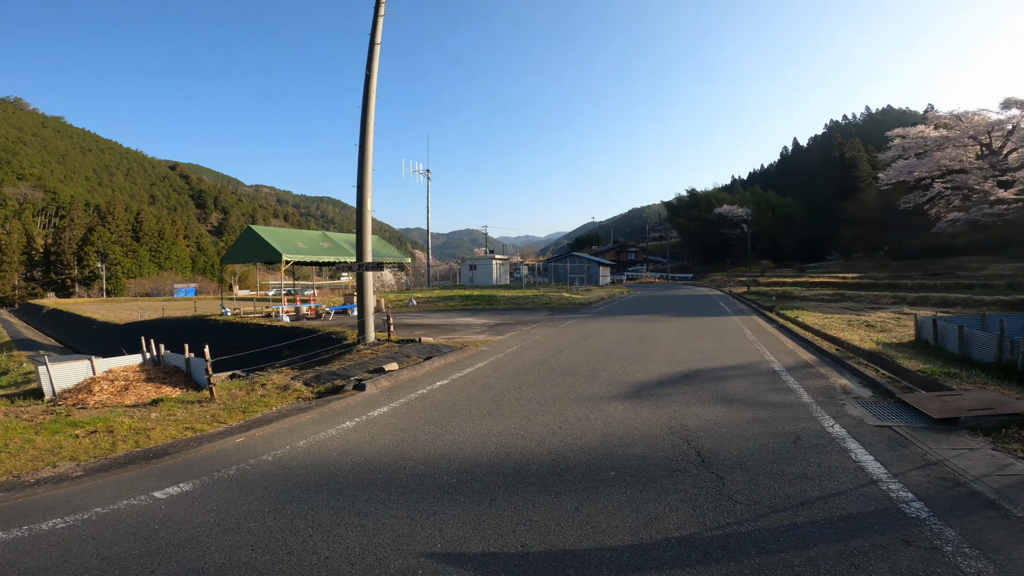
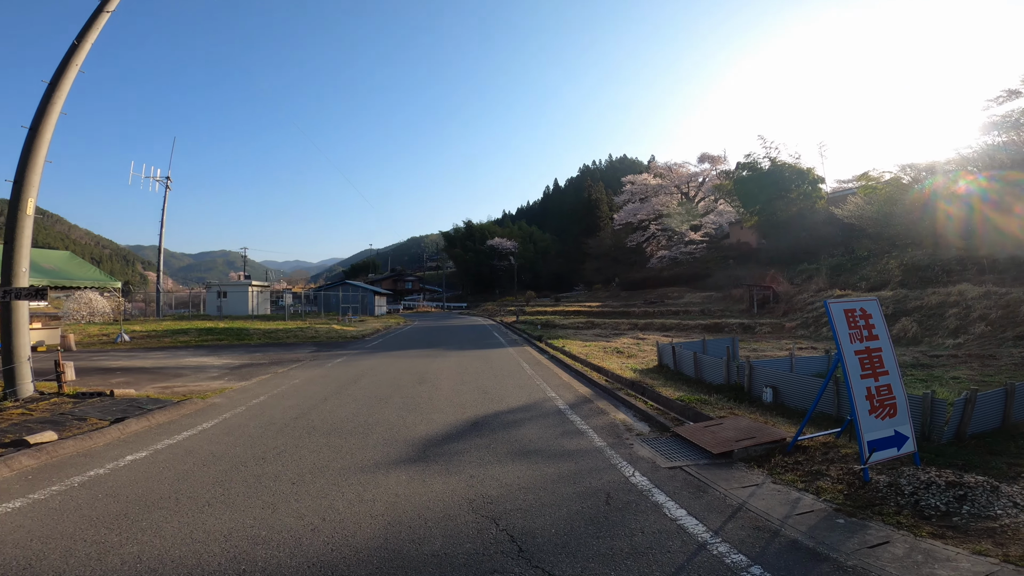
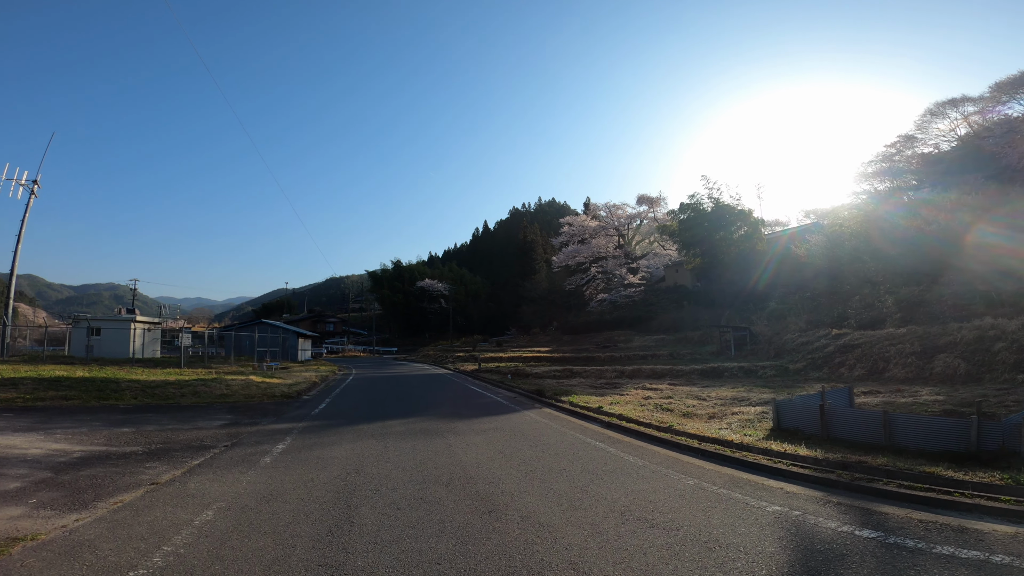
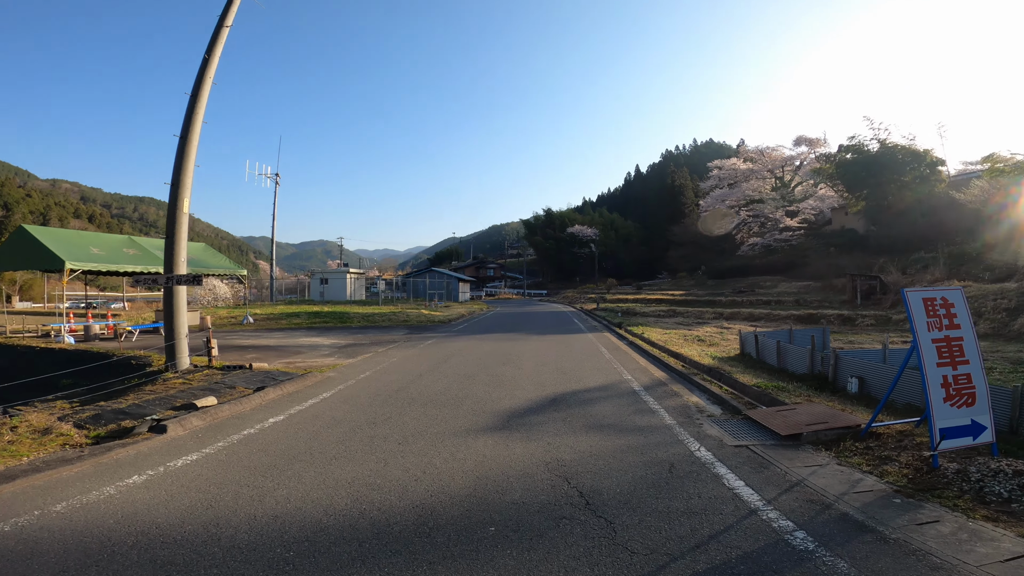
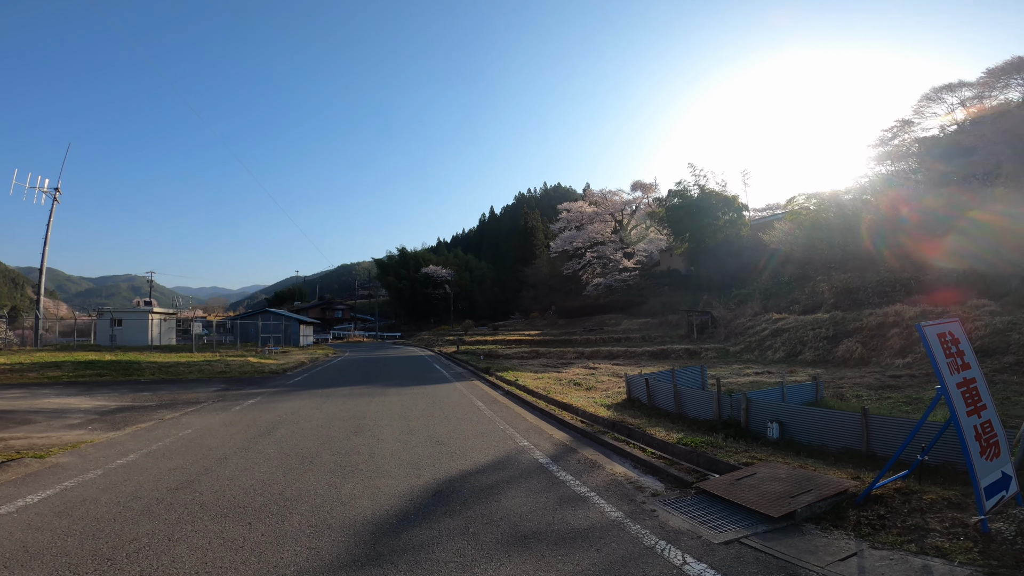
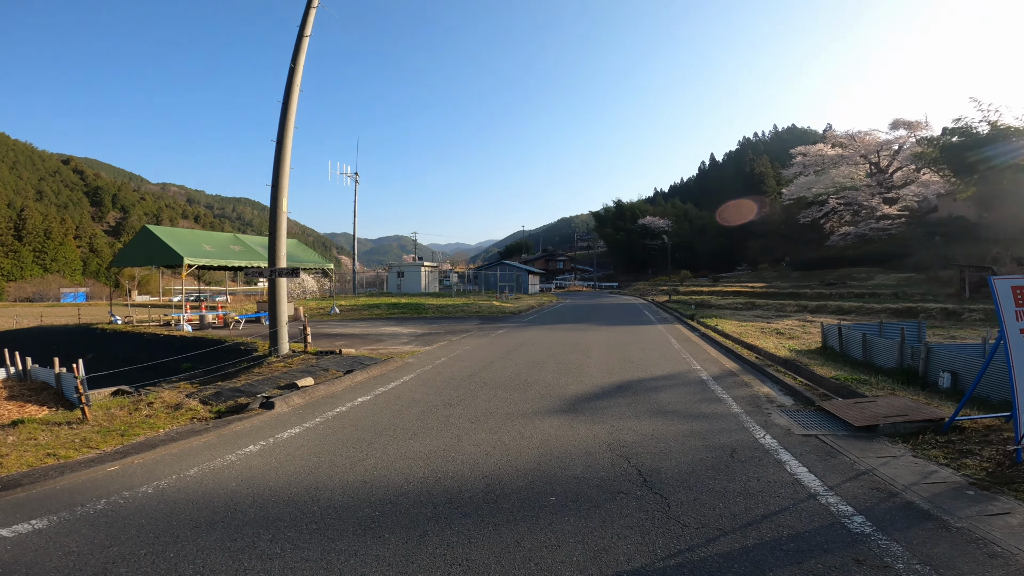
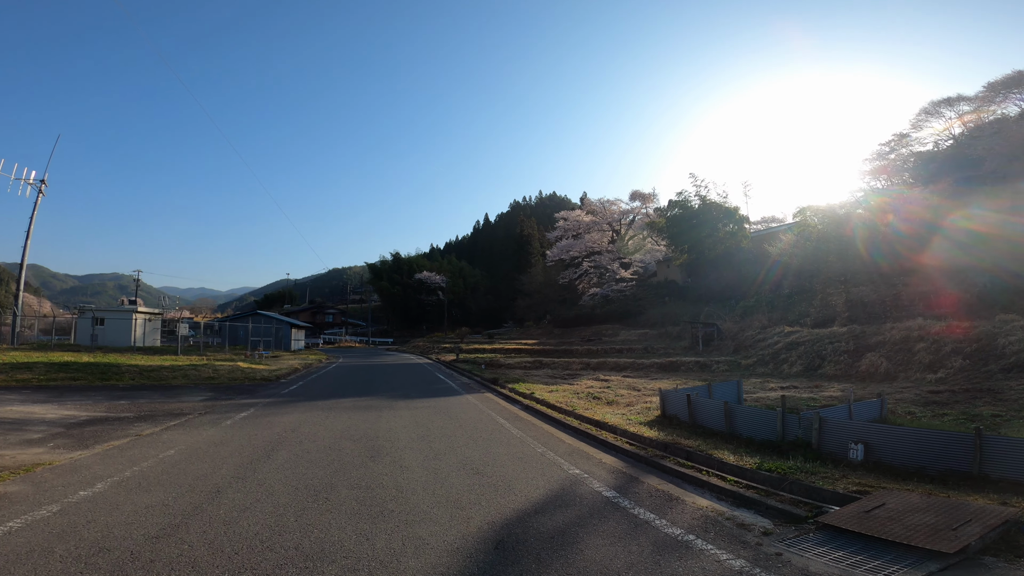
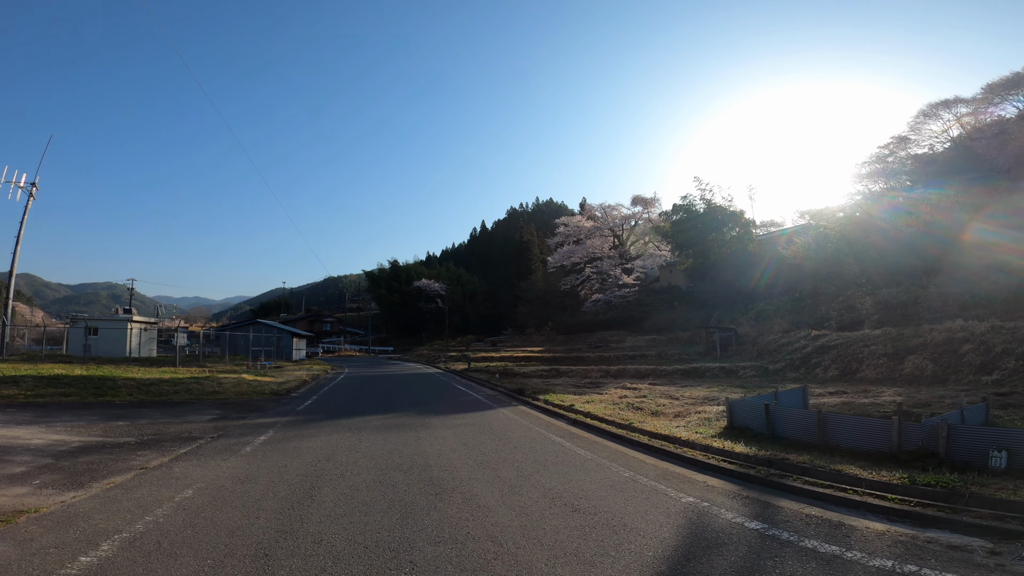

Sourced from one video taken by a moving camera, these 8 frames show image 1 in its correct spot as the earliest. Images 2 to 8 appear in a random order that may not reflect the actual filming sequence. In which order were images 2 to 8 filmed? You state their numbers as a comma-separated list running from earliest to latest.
6, 4, 2, 5, 7, 8, 3
